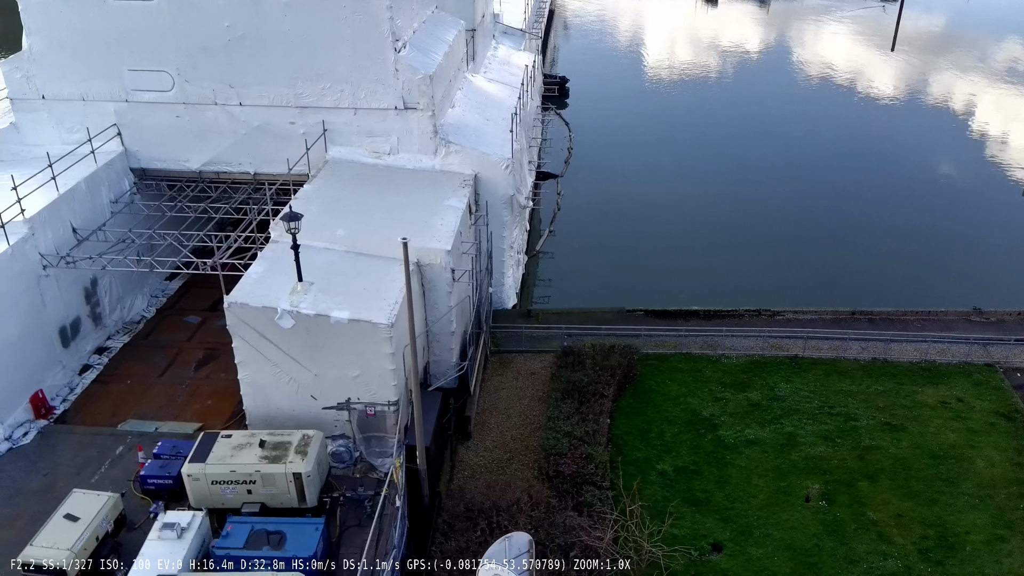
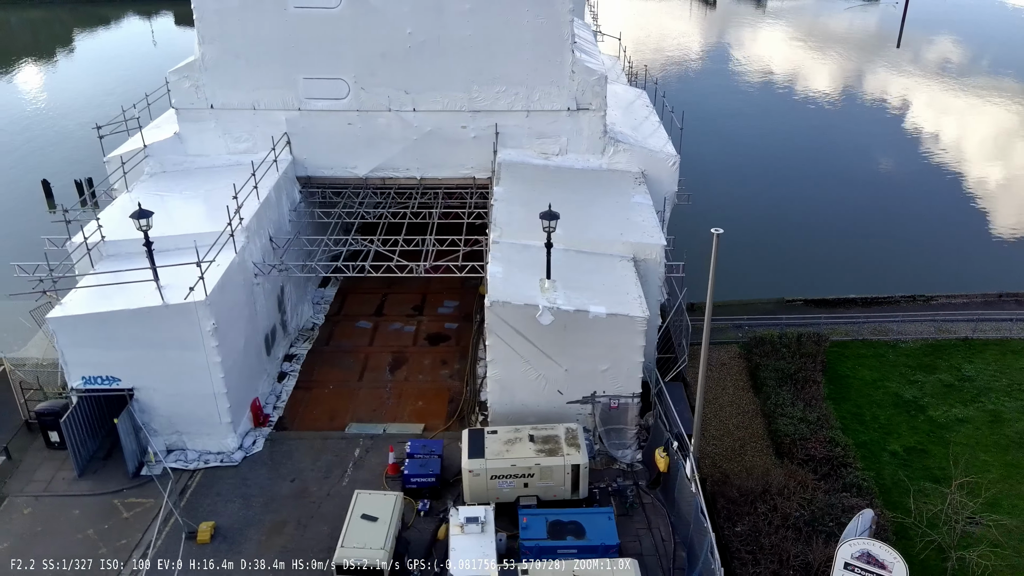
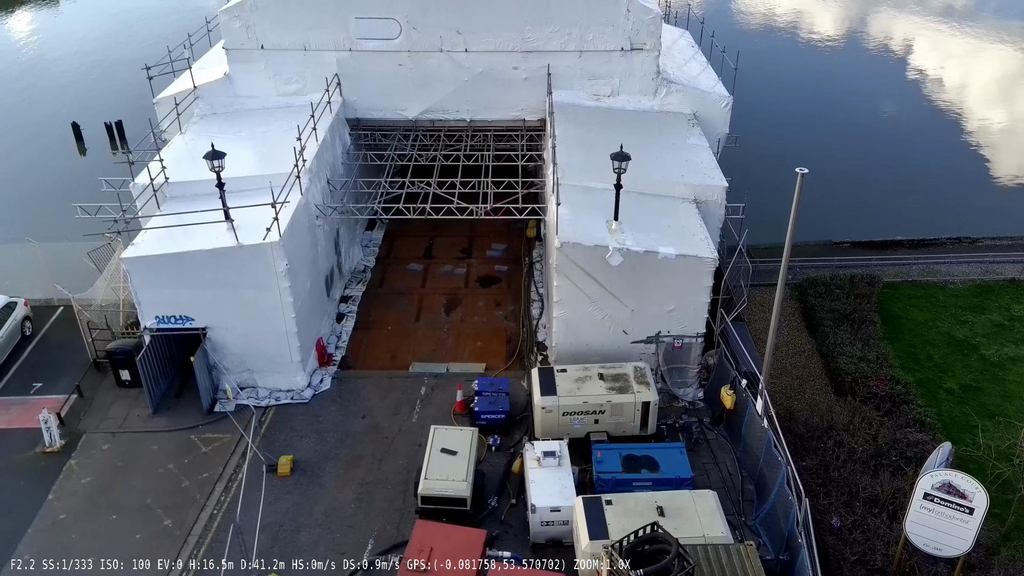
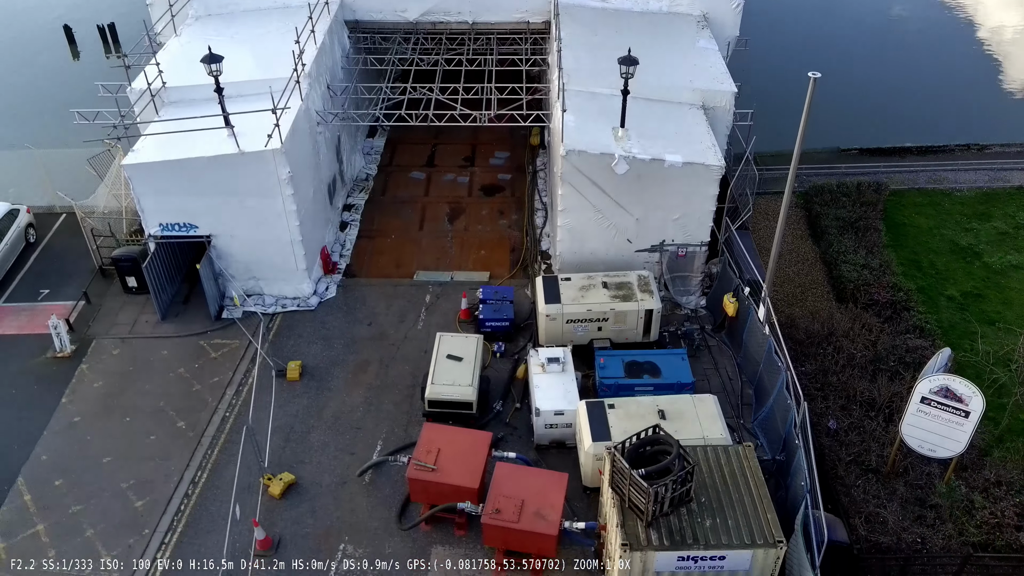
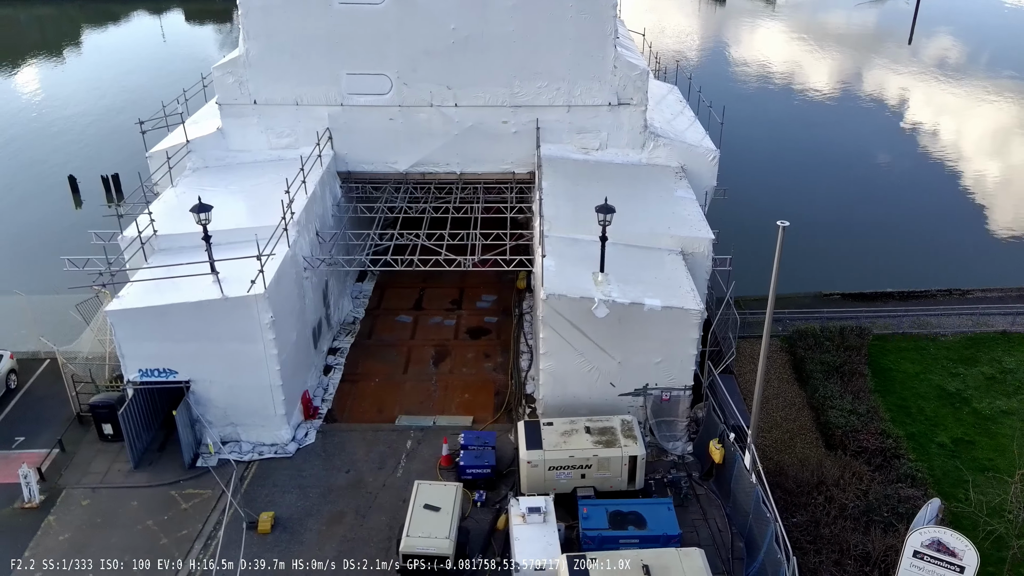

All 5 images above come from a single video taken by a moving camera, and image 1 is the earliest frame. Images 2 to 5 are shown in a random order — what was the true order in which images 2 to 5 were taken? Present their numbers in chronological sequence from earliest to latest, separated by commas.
2, 5, 3, 4
